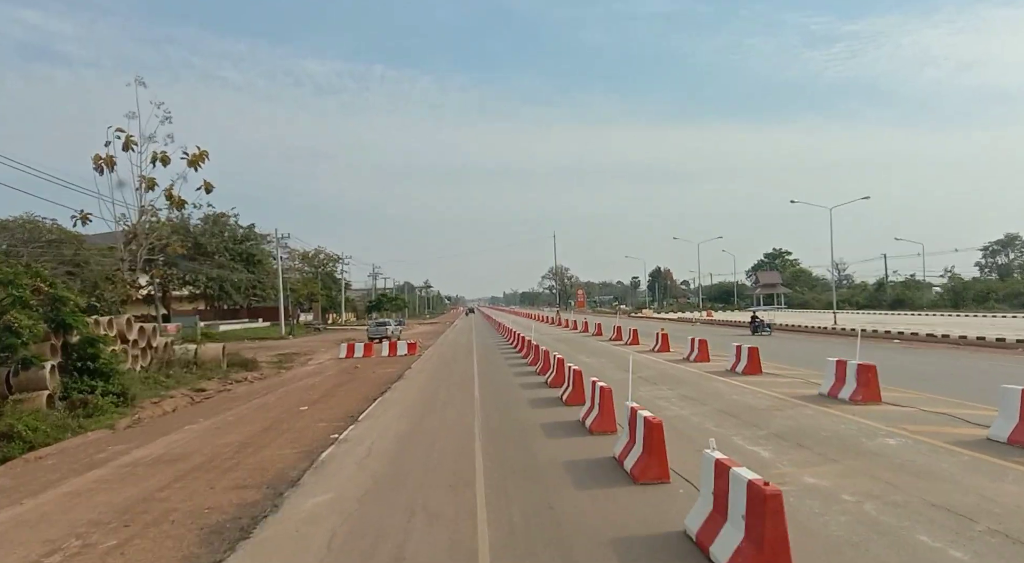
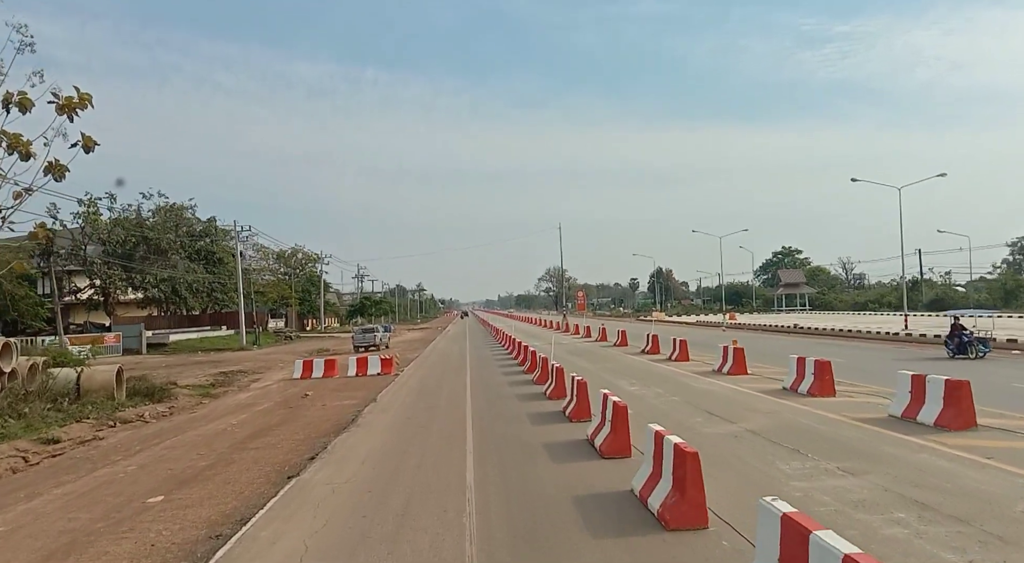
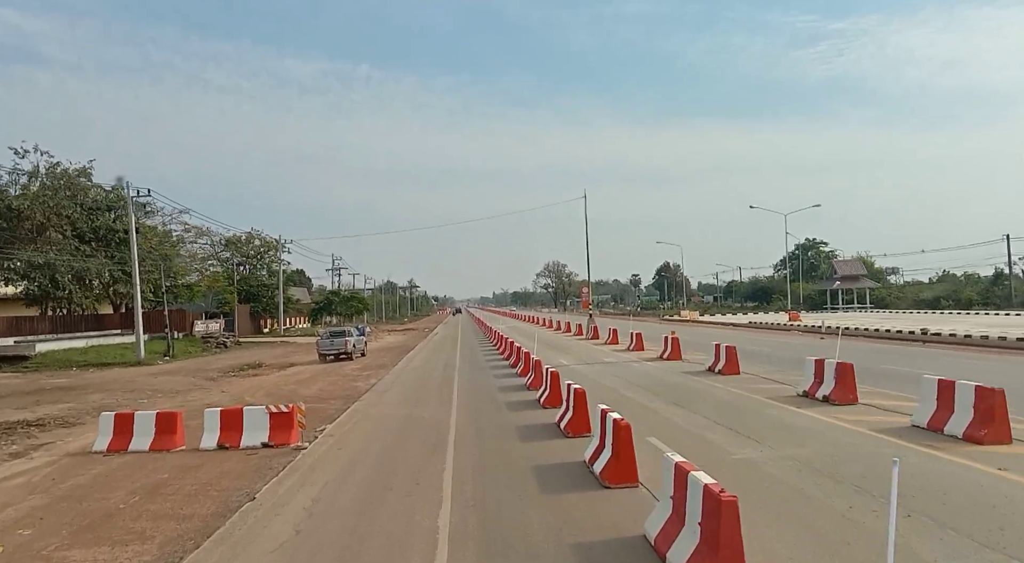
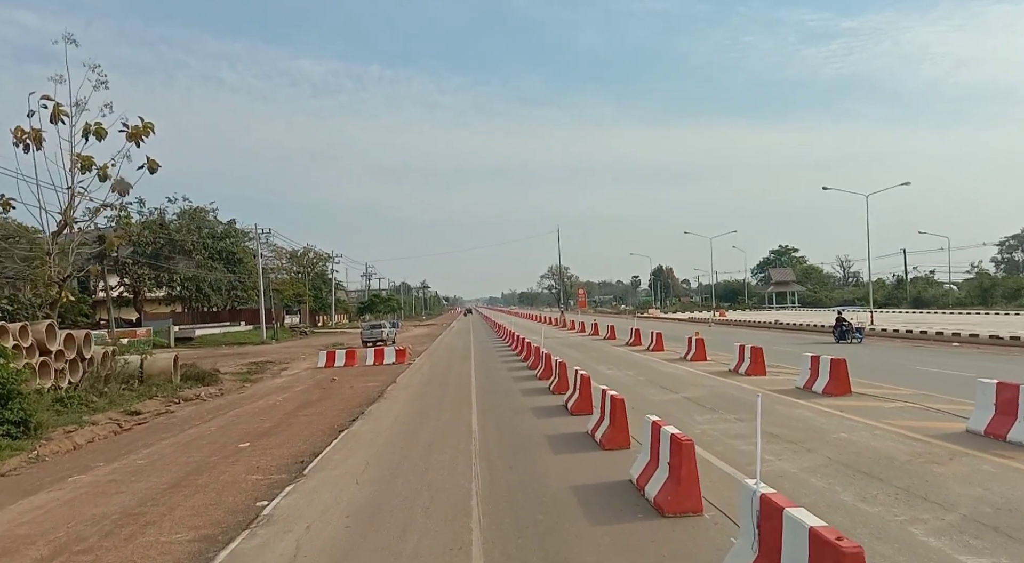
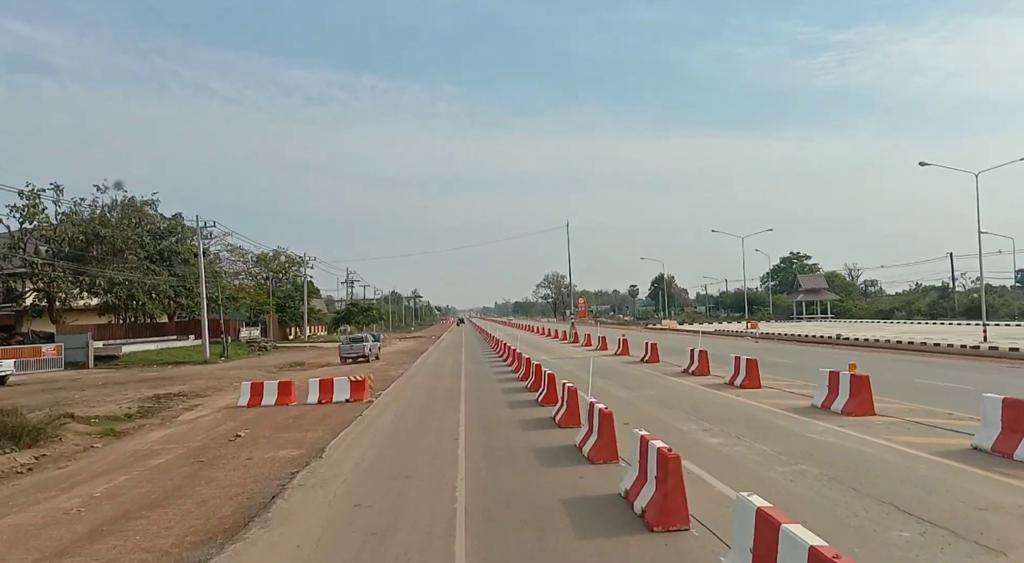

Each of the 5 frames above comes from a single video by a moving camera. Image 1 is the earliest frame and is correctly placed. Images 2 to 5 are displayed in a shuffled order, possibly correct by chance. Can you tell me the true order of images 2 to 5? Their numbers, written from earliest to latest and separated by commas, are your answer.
4, 2, 5, 3
